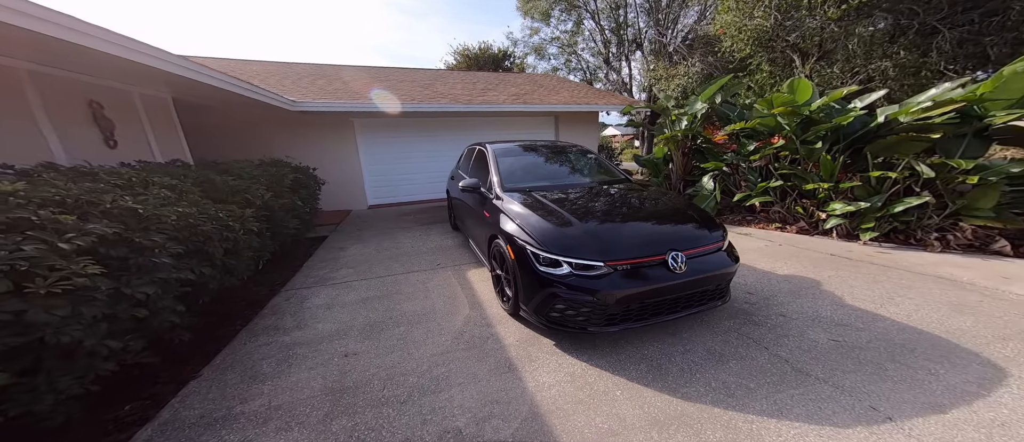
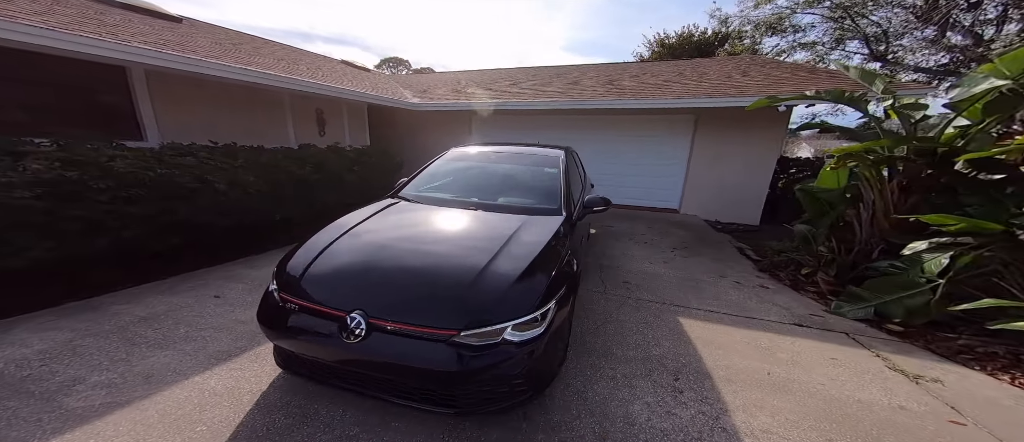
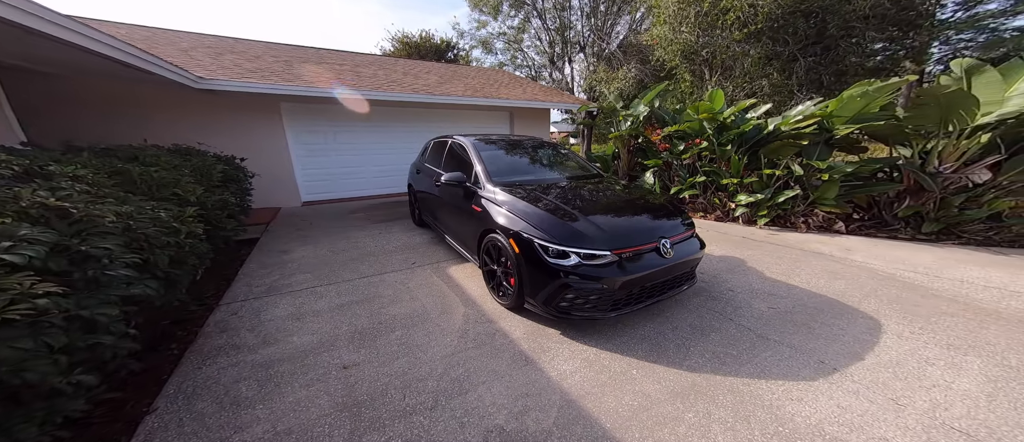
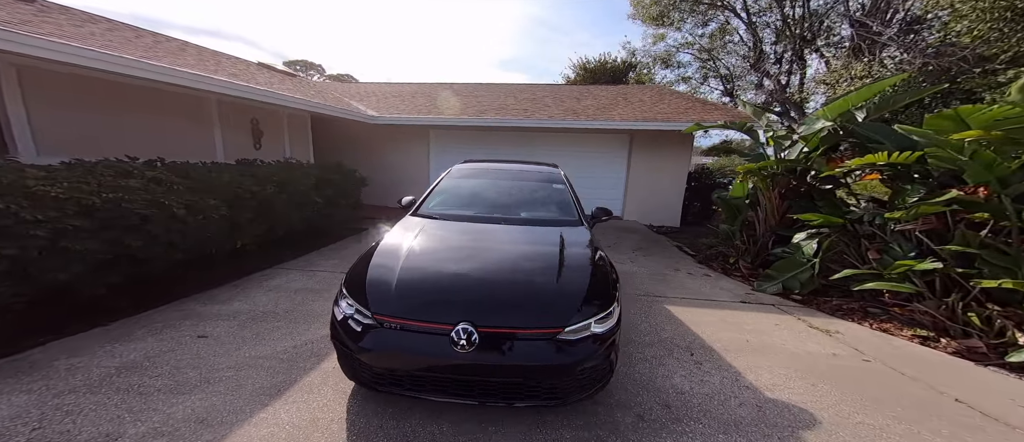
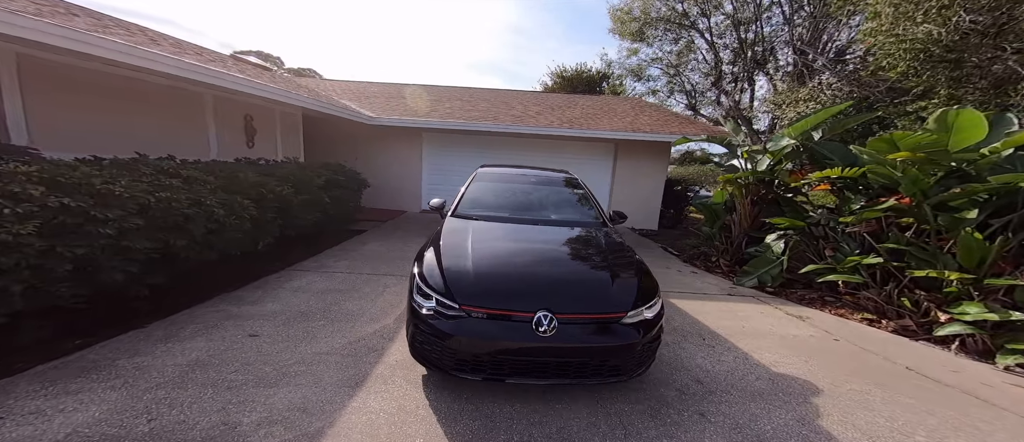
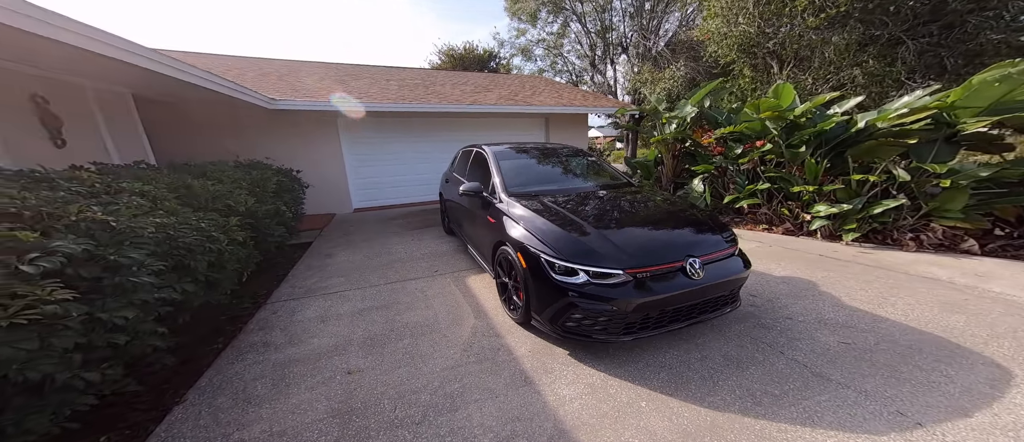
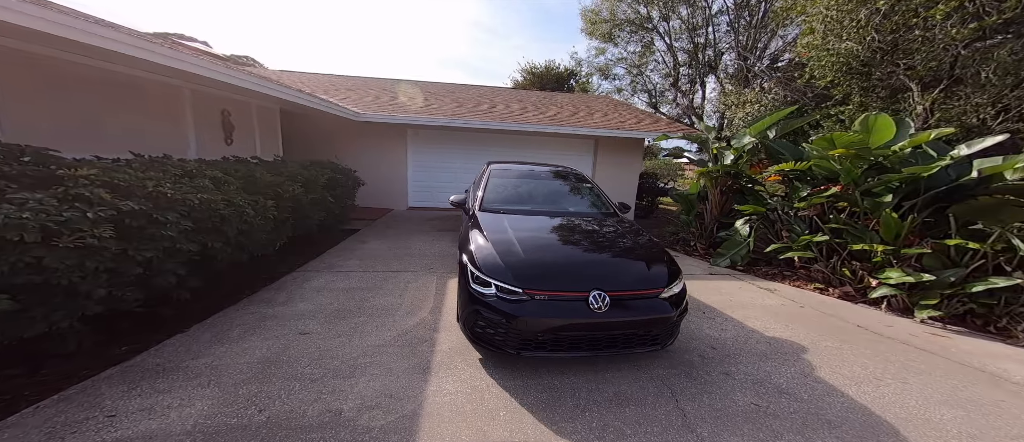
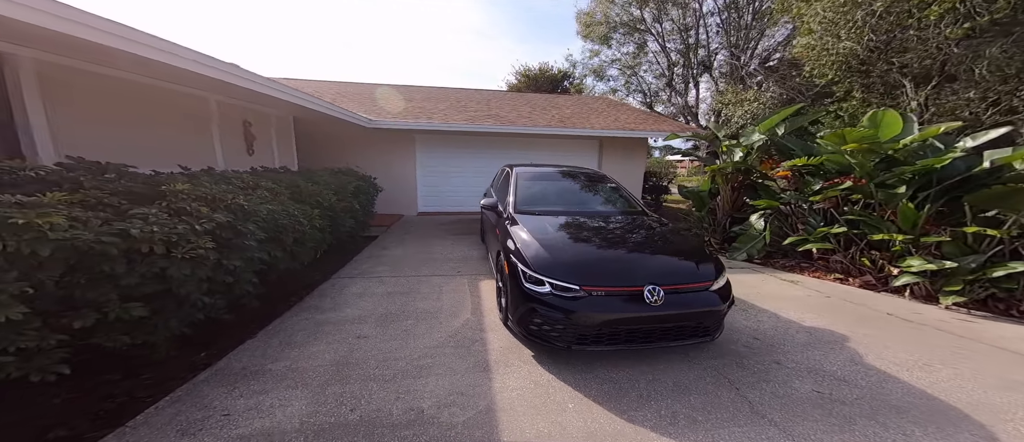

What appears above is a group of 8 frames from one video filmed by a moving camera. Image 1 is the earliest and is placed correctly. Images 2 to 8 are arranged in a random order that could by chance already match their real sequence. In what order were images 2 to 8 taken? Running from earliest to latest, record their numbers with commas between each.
3, 6, 8, 7, 5, 4, 2
